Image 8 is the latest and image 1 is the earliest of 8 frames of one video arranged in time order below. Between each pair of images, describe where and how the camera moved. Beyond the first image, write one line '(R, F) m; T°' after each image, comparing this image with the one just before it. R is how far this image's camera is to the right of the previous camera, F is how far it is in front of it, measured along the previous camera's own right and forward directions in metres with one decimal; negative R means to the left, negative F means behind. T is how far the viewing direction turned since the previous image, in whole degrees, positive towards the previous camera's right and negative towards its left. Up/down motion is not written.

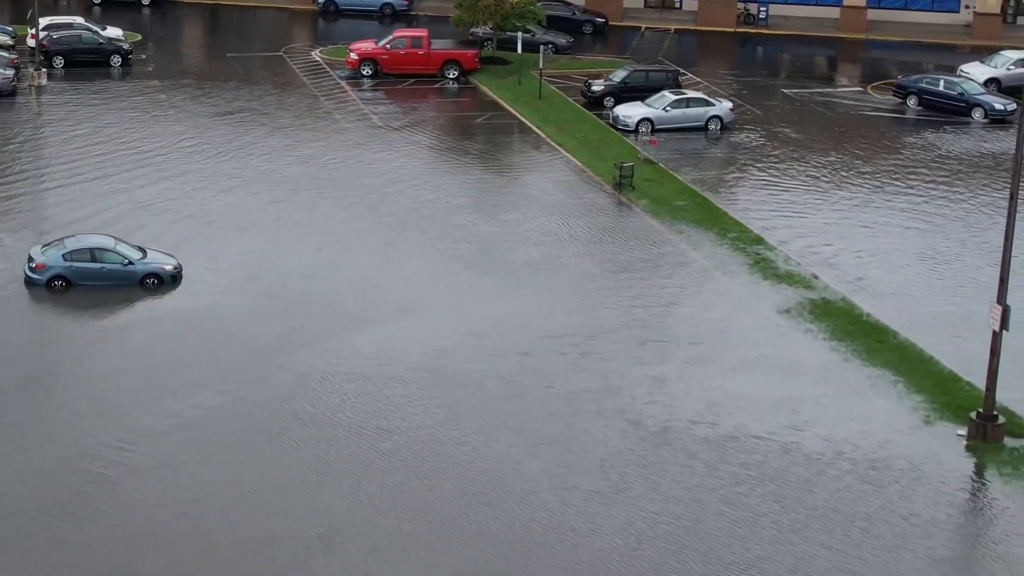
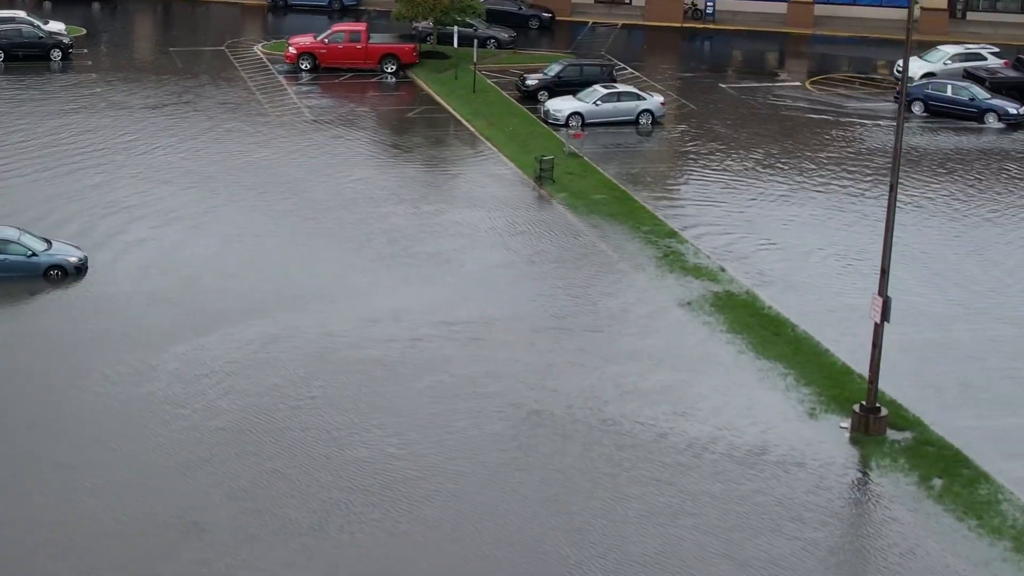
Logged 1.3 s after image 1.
(+1.9, -0.1) m; -1°
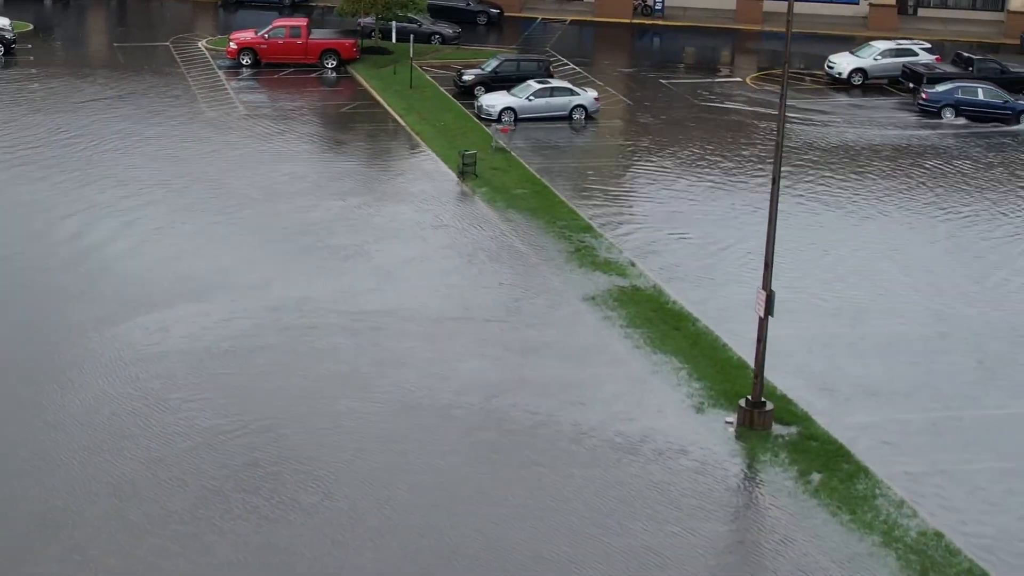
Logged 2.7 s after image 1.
(+1.9, 0.0) m; -1°
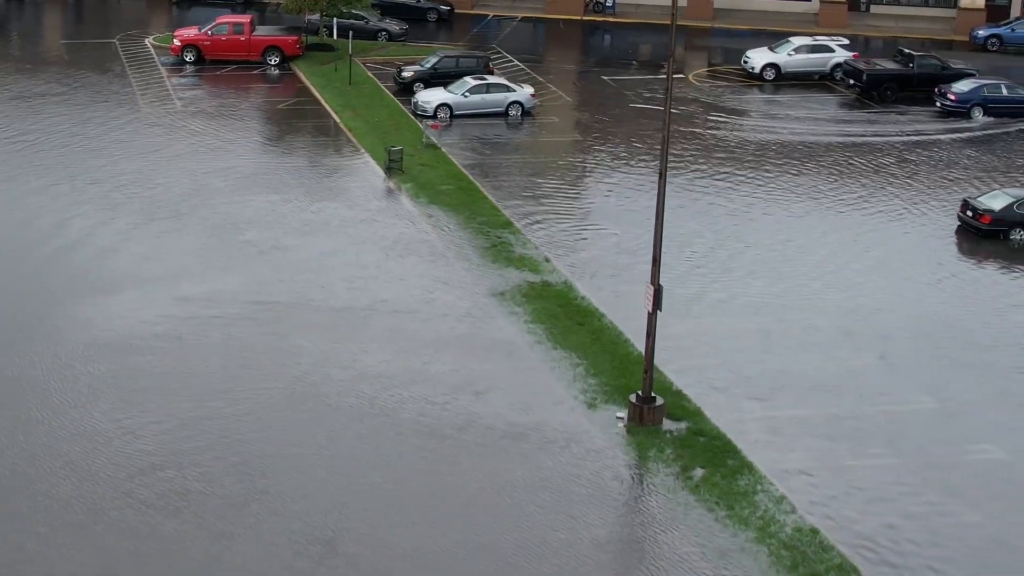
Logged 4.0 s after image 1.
(+1.8, 0.0) m; -1°
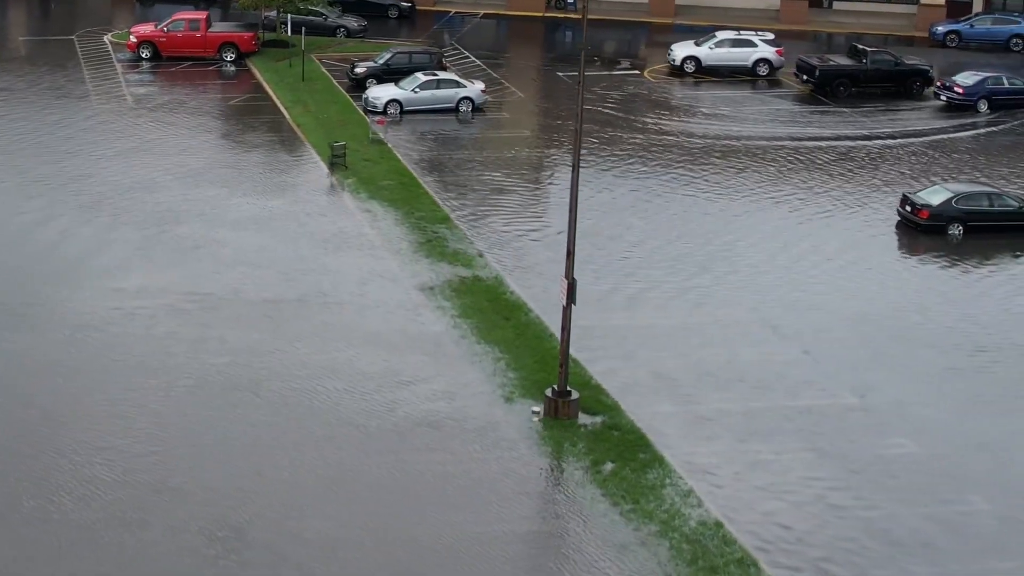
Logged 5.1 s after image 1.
(+1.4, 0.0) m; -1°
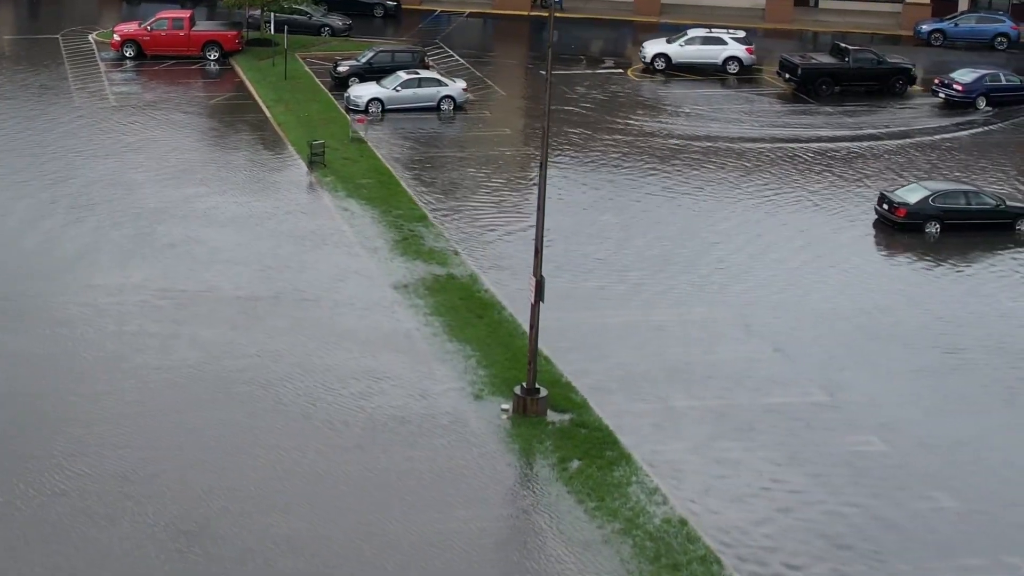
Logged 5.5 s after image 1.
(-6.7, -0.8) m; +2°
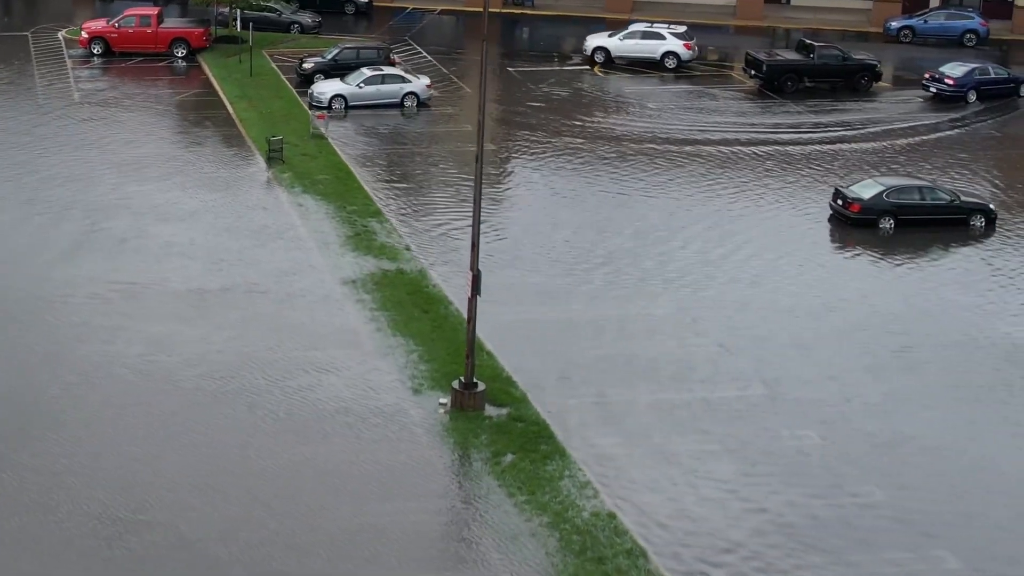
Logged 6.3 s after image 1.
(+1.4, 0.0) m; 0°
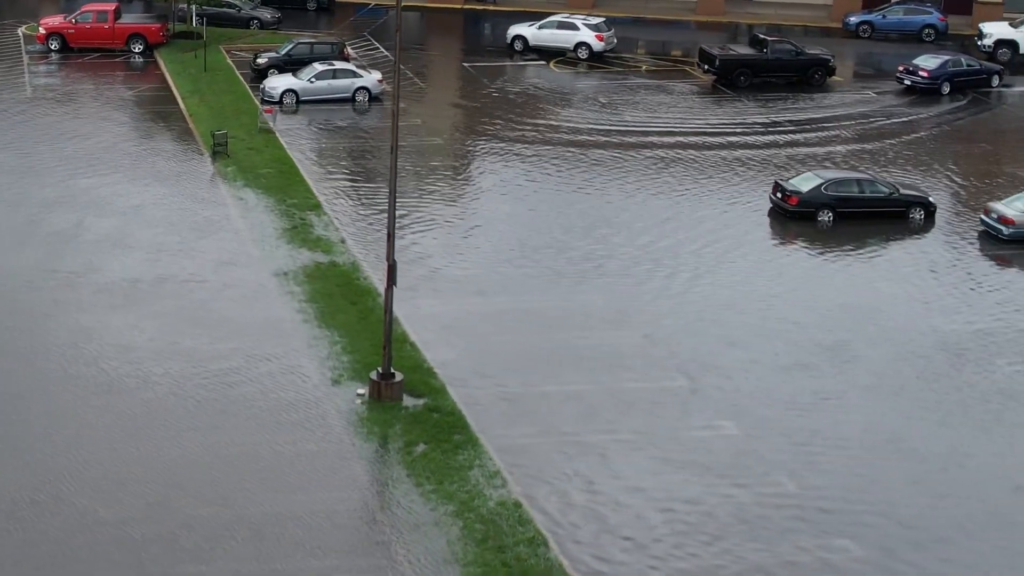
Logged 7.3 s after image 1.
(+1.9, 0.0) m; 0°
